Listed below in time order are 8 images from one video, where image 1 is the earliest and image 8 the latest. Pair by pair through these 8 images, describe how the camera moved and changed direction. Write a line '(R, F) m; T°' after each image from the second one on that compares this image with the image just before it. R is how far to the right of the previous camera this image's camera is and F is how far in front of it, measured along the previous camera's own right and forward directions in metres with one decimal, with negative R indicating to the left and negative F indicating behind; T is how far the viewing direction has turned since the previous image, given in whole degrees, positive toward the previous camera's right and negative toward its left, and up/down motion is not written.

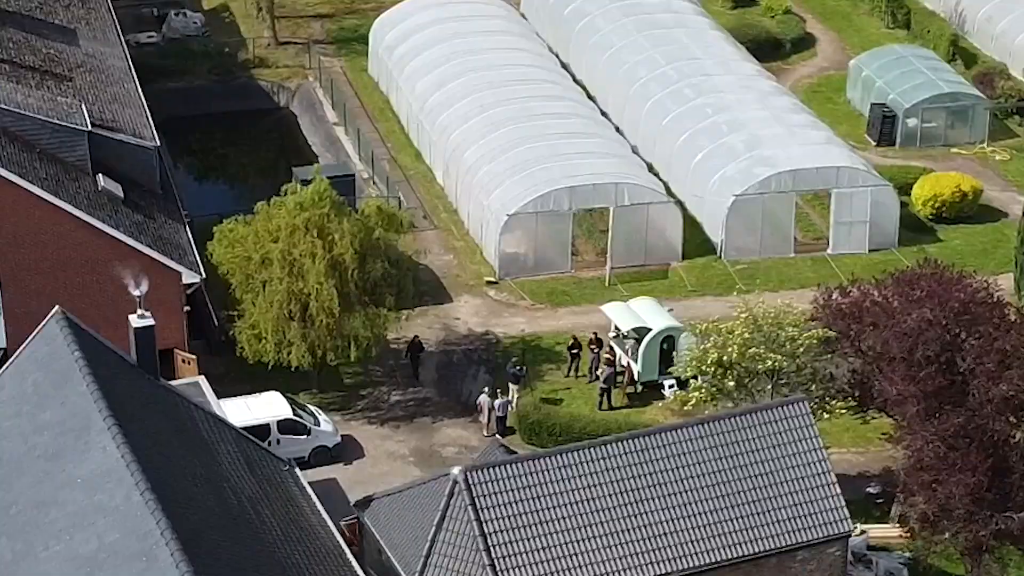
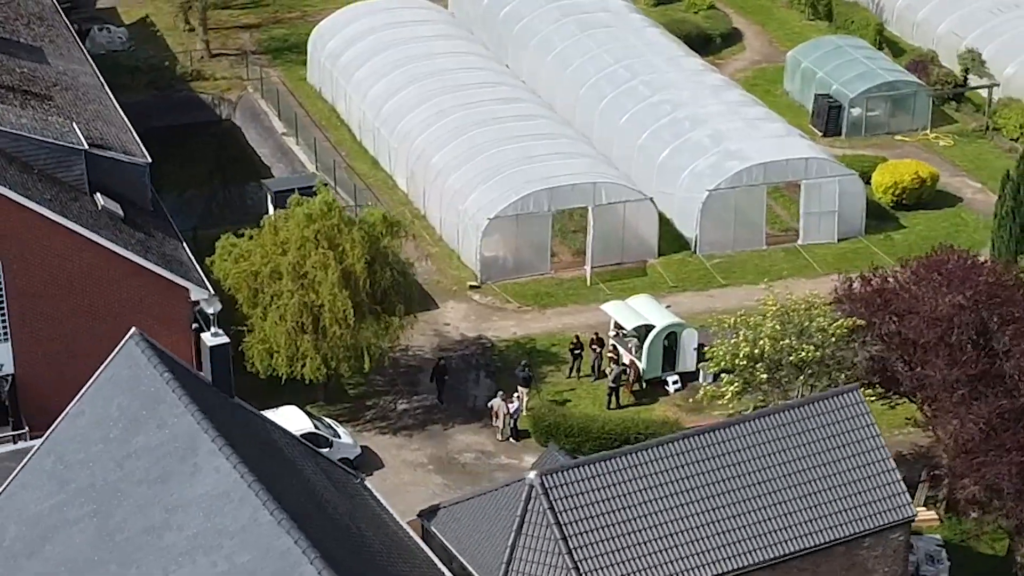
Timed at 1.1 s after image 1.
(-3.3, +0.2) m; +5°
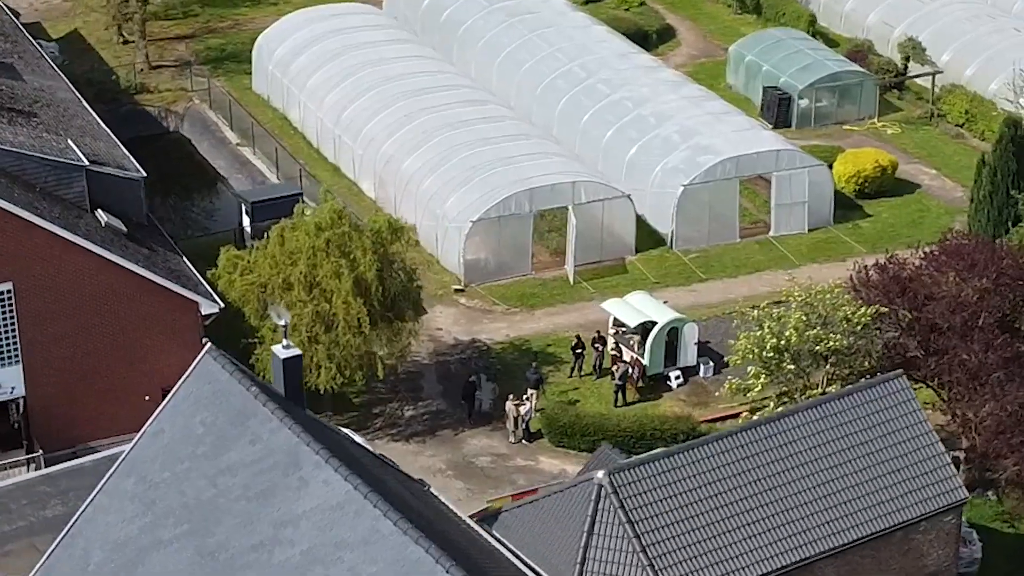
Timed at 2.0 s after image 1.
(-3.0, +0.2) m; +4°
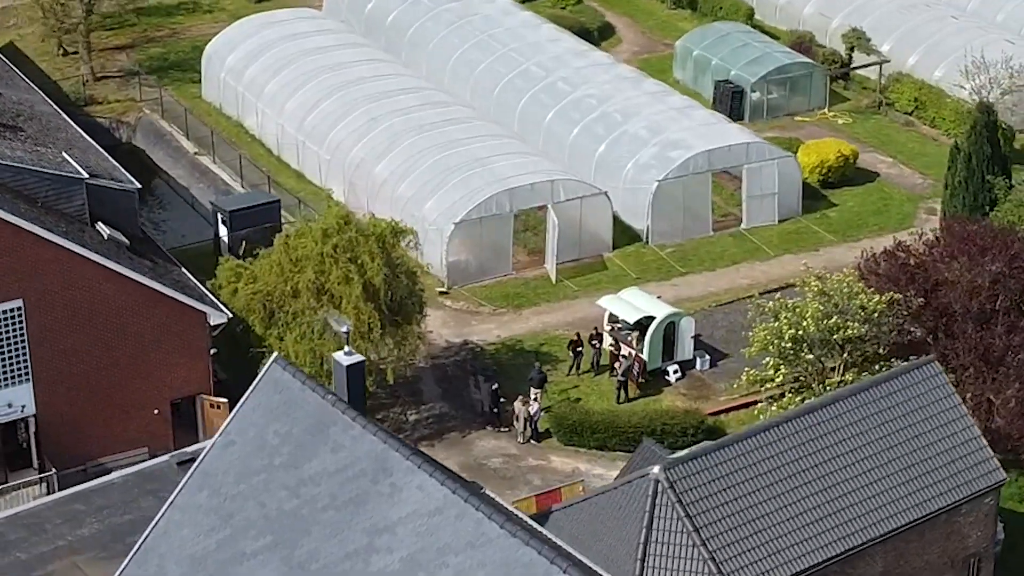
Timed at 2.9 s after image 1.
(-2.6, +0.2) m; +4°
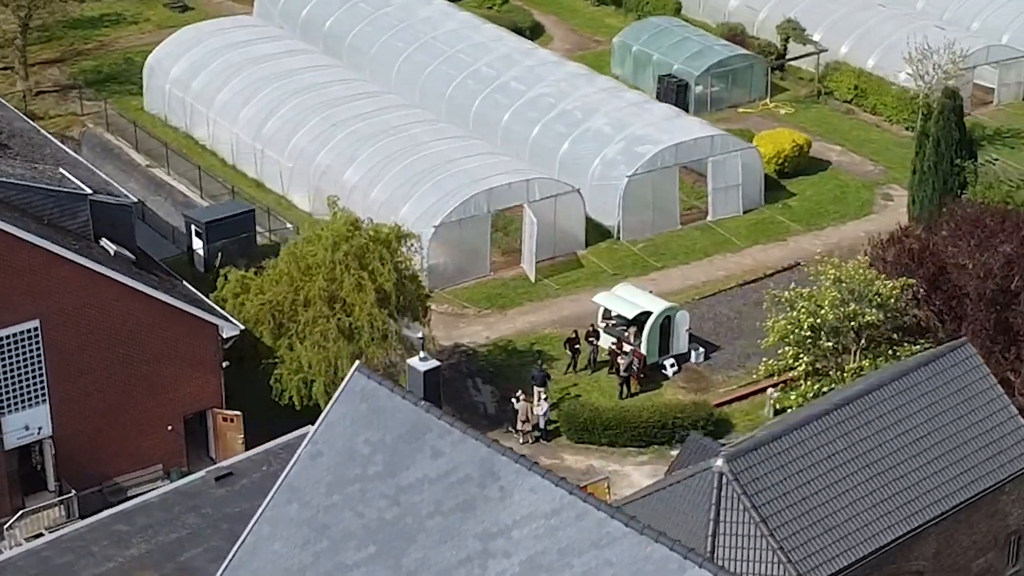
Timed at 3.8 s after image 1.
(-3.0, +0.2) m; +5°
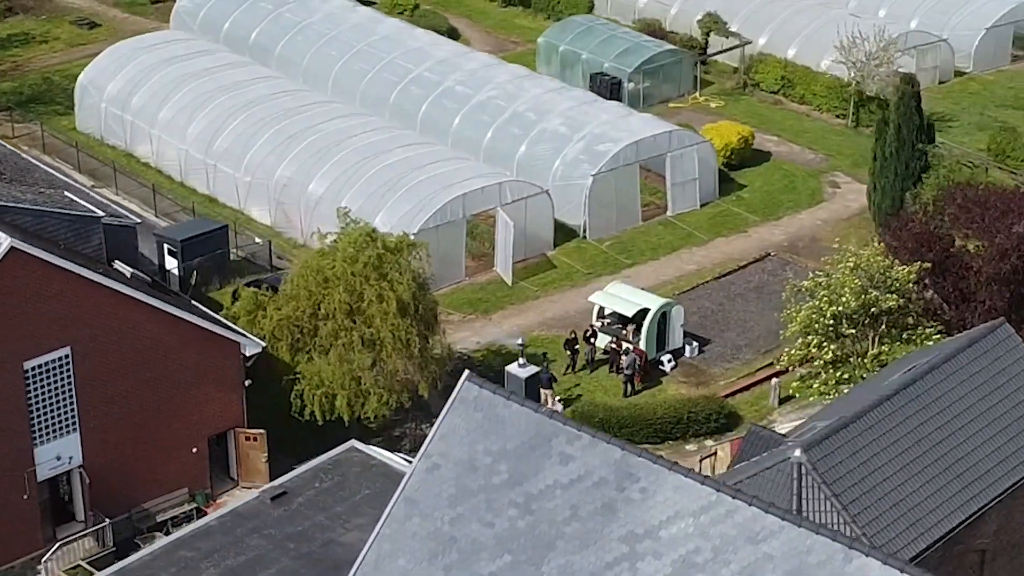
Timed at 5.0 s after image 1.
(-3.7, +0.2) m; +6°
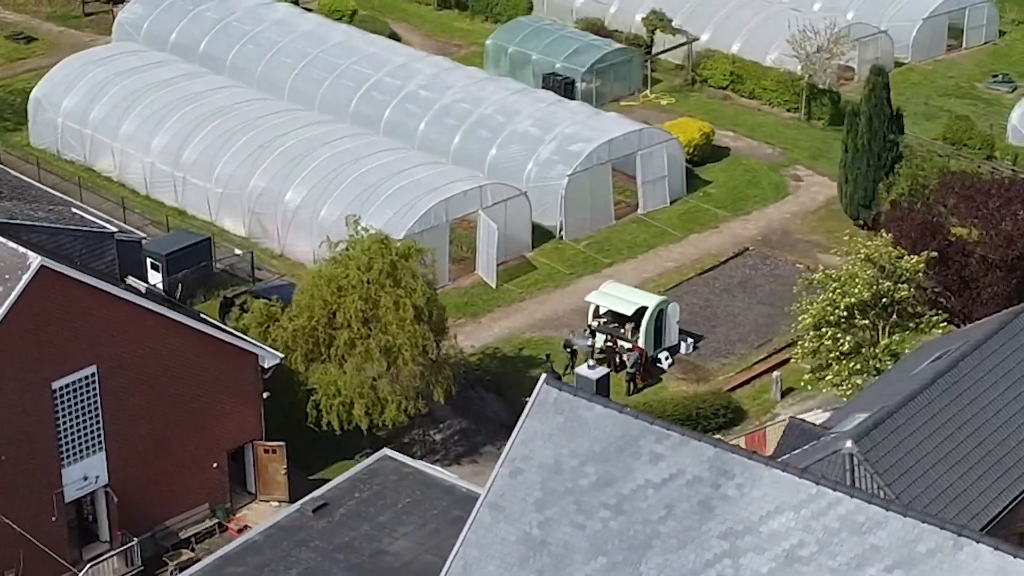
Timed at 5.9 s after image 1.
(-2.6, +0.1) m; +4°
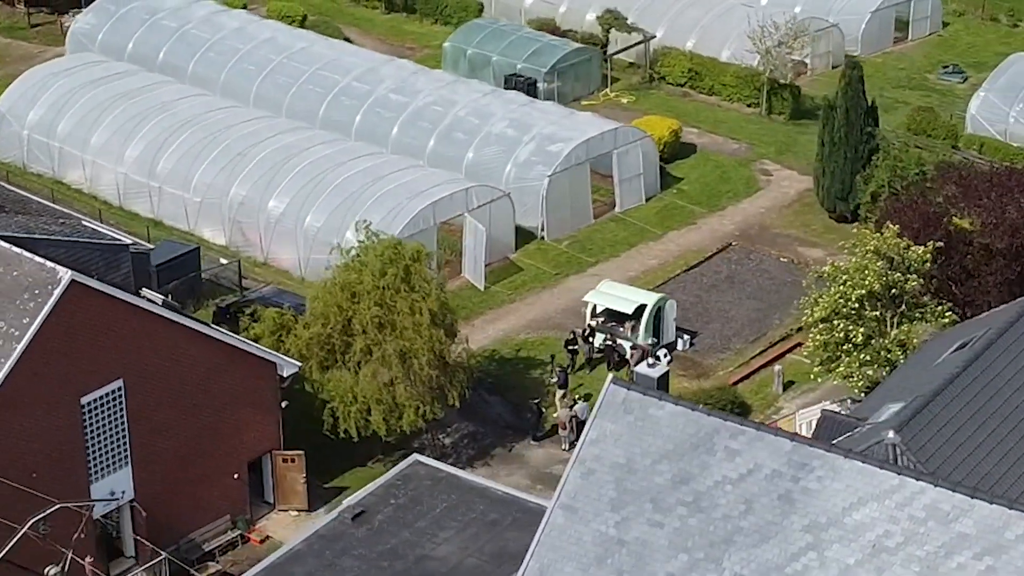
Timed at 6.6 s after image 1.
(-2.2, +0.1) m; +3°
